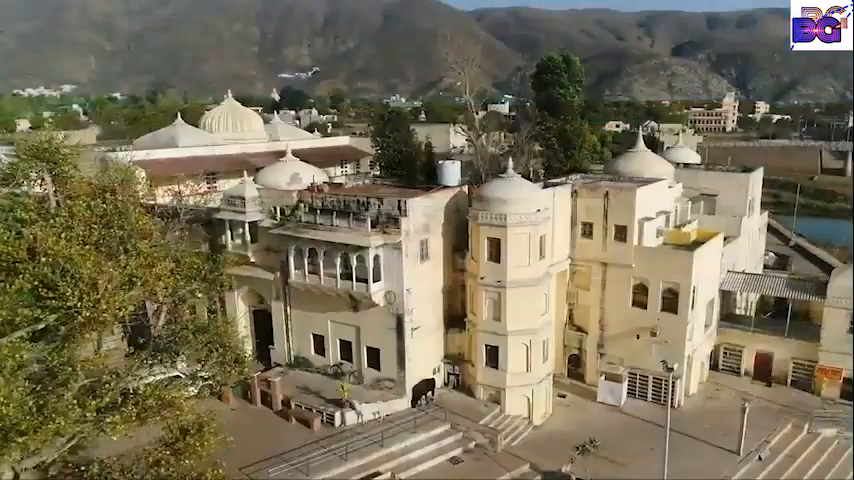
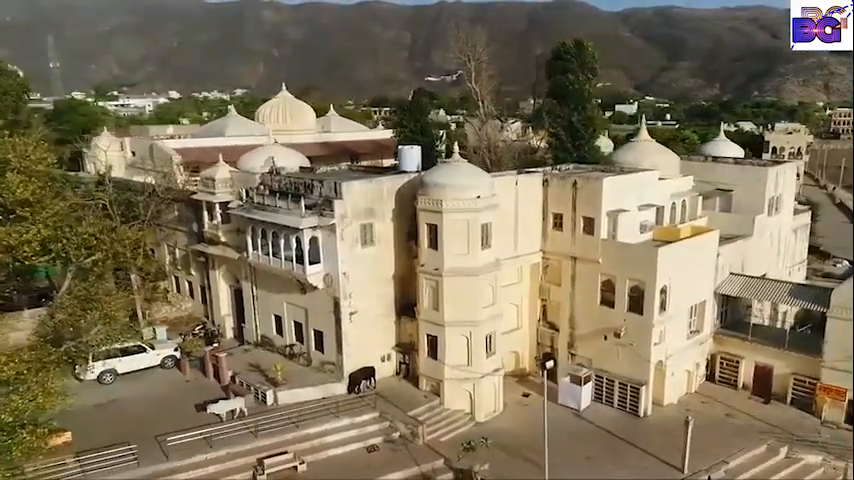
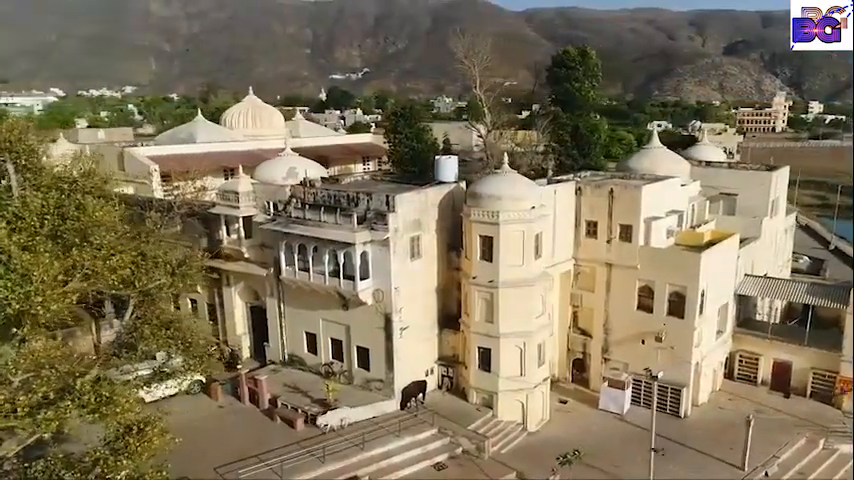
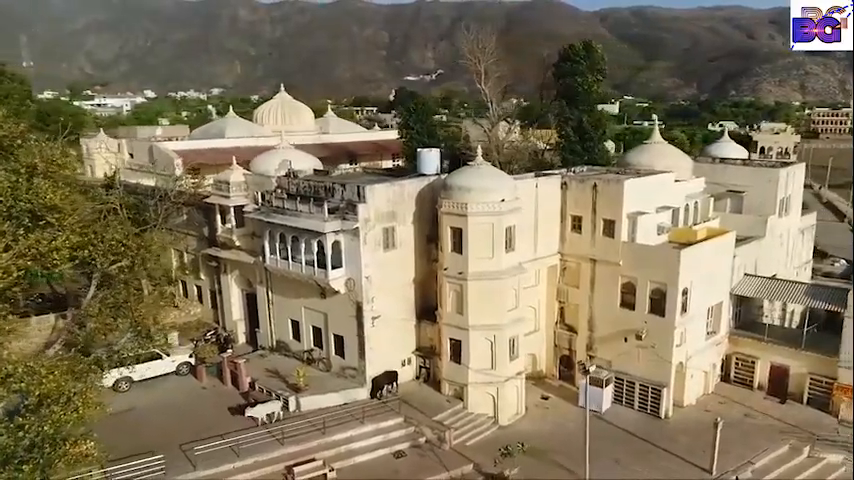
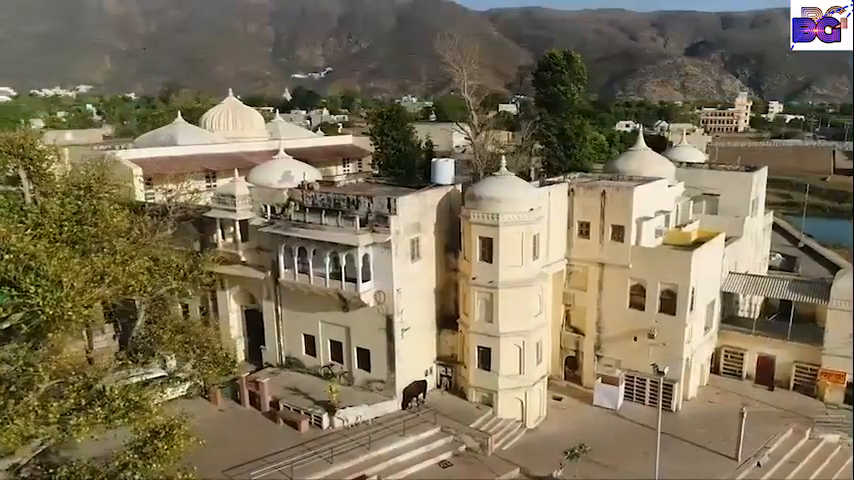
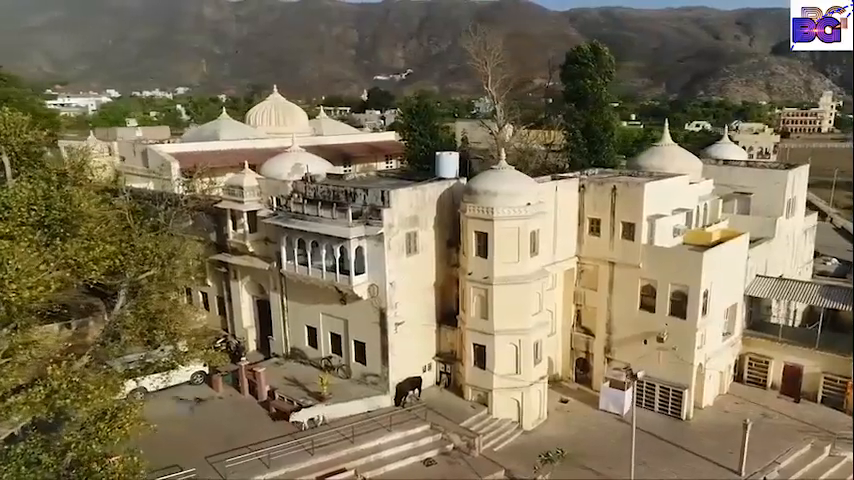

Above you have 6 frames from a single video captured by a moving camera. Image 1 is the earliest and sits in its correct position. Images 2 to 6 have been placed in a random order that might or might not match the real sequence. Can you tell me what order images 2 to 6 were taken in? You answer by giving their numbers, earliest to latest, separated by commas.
5, 3, 6, 4, 2
